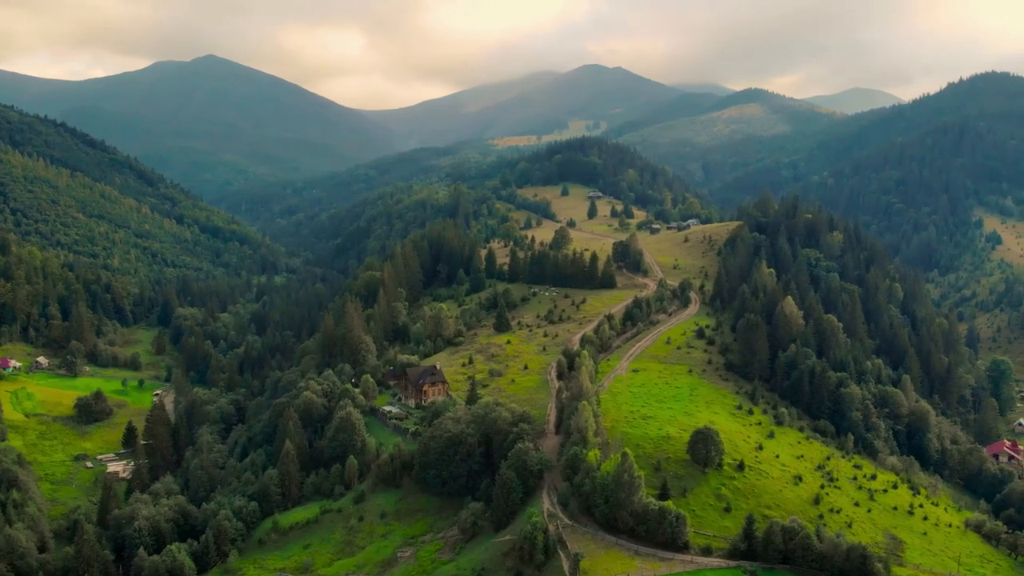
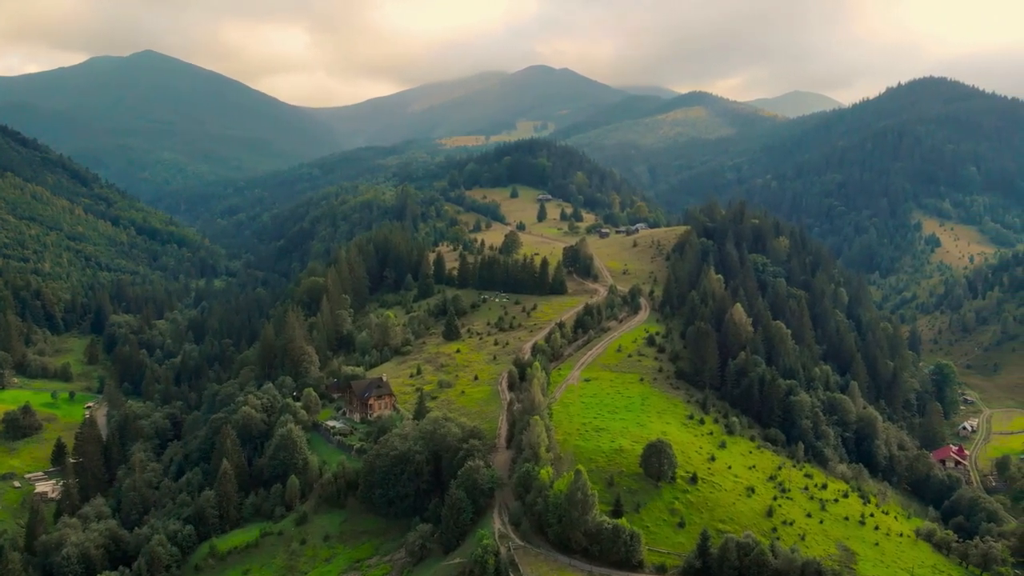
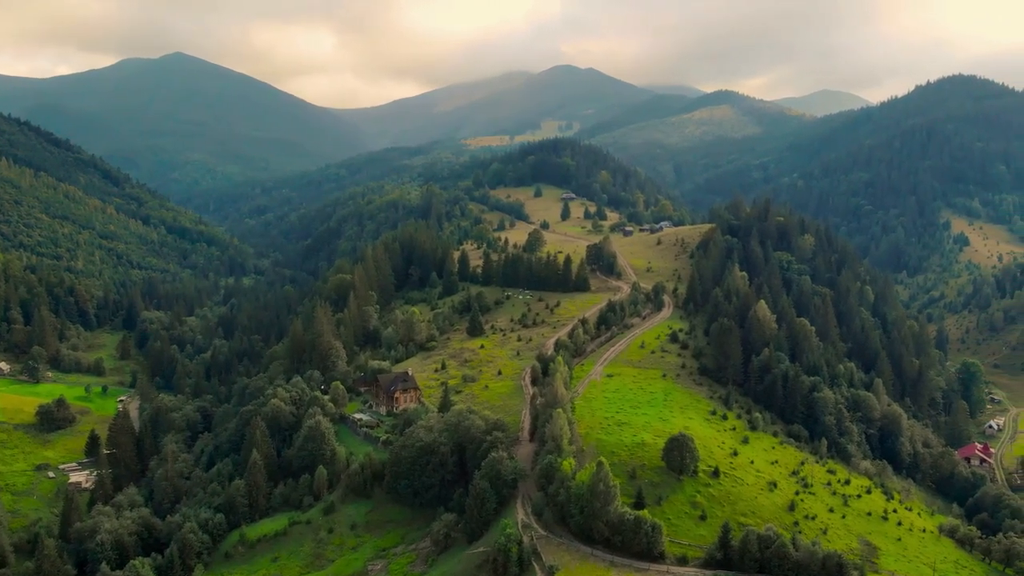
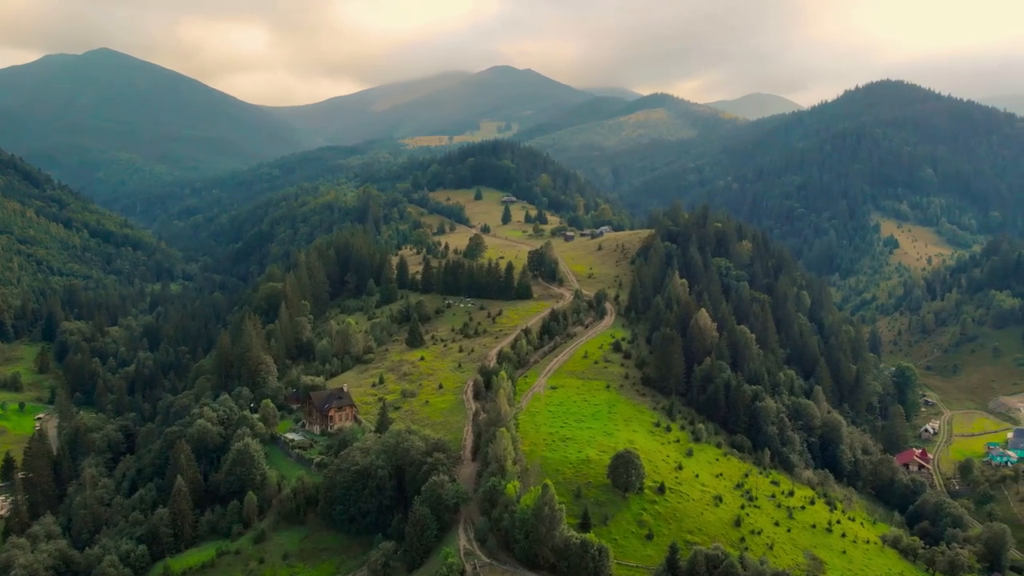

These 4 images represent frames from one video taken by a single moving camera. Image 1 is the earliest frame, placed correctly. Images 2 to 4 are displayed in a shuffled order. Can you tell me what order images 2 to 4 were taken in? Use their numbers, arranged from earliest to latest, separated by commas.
3, 2, 4
